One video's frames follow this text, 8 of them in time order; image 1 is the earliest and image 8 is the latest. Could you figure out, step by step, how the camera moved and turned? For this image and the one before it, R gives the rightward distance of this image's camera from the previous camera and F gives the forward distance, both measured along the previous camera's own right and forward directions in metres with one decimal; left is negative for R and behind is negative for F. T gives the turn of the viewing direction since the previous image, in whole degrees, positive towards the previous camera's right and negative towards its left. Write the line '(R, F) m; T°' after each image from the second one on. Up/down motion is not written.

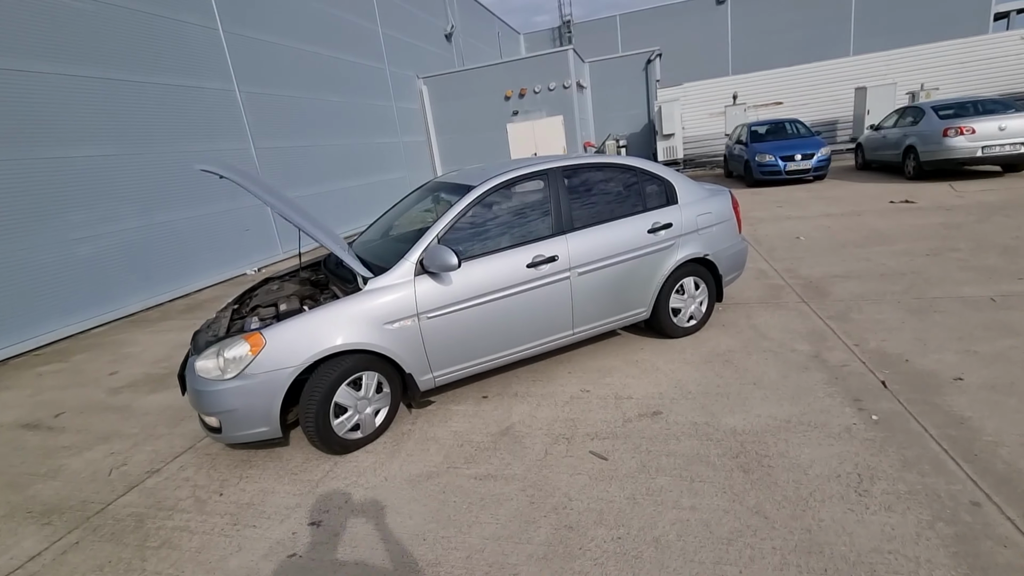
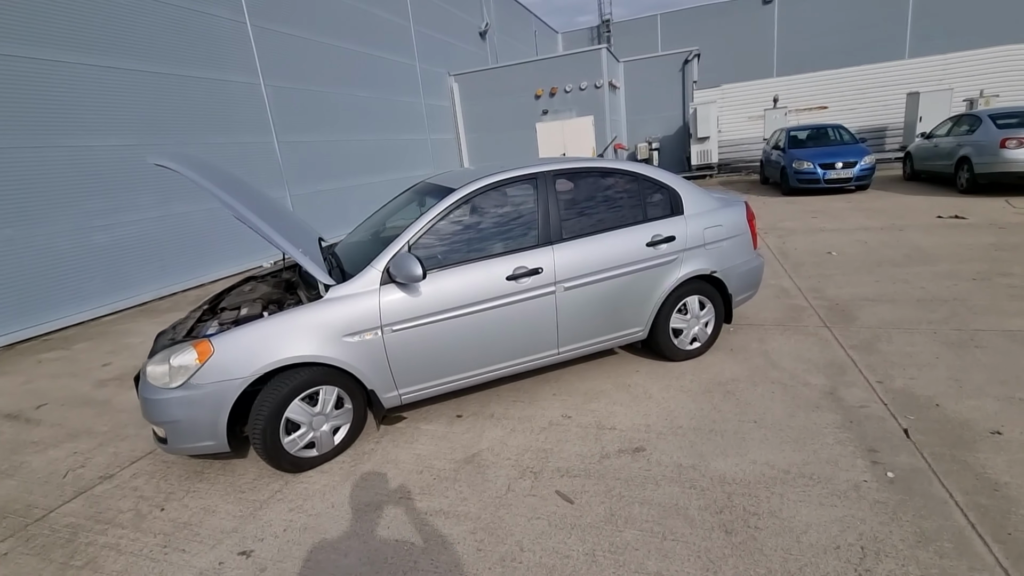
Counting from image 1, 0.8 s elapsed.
(+0.3, +0.3) m; -4°
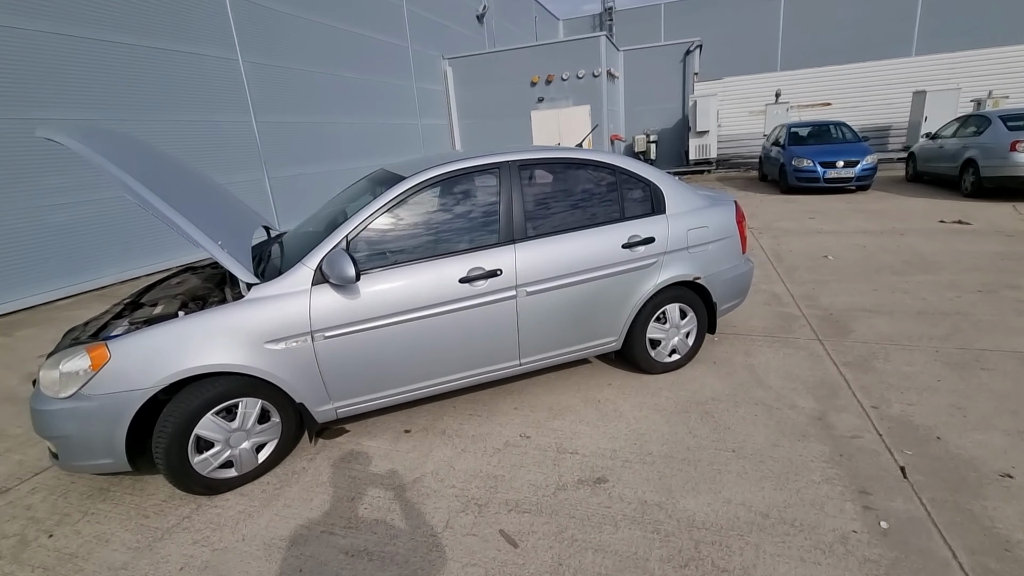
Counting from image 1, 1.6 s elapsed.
(+0.2, +0.3) m; 0°
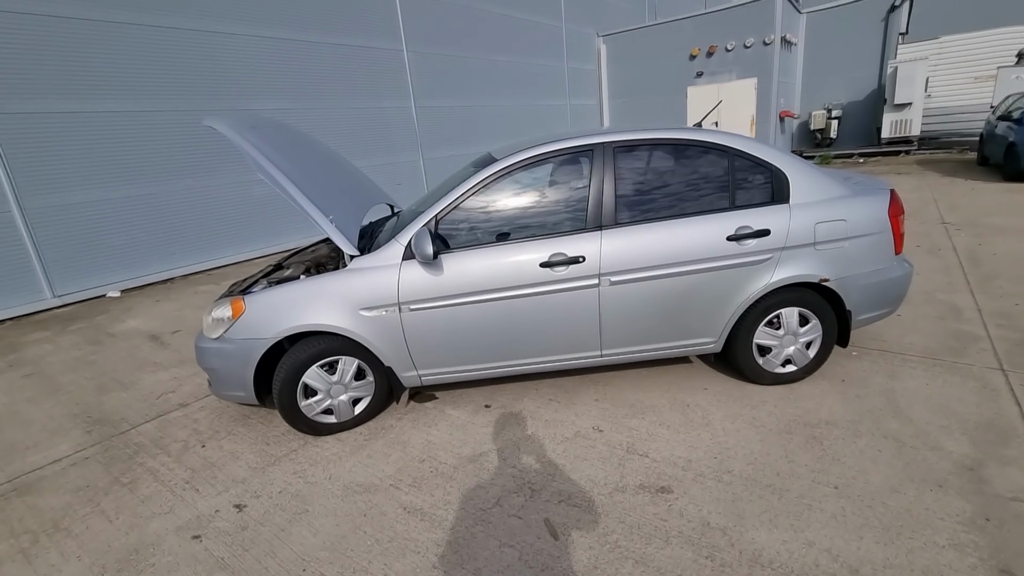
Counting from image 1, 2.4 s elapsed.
(+0.3, +0.1) m; -17°
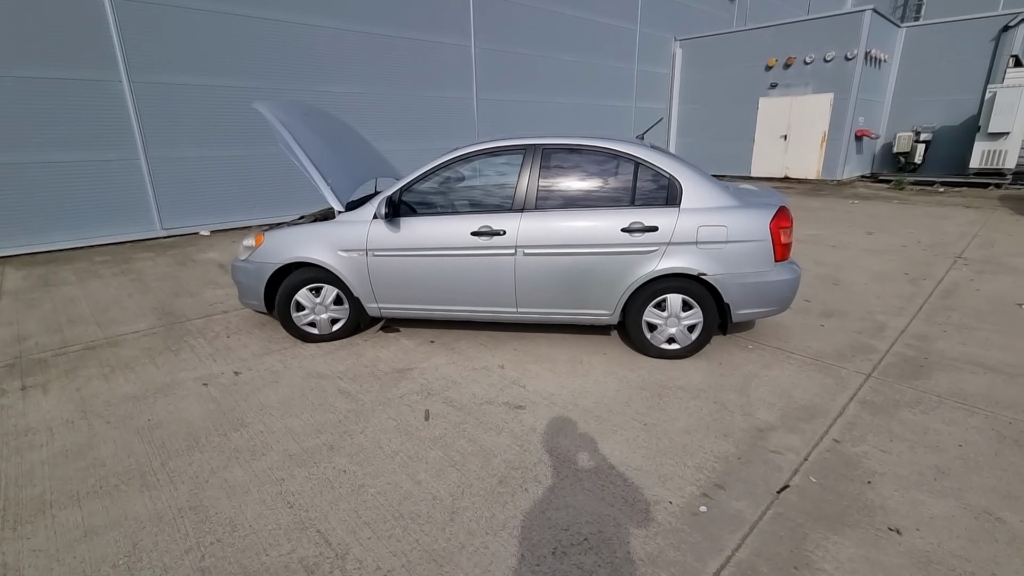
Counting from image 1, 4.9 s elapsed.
(+1.0, -0.7) m; -9°
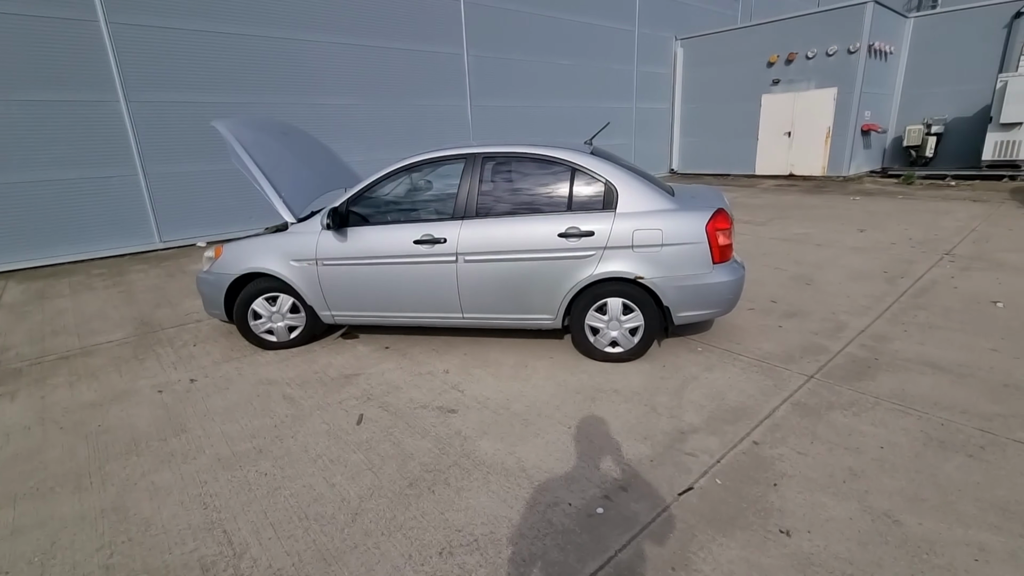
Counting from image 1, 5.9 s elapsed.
(+0.6, -0.1) m; -2°
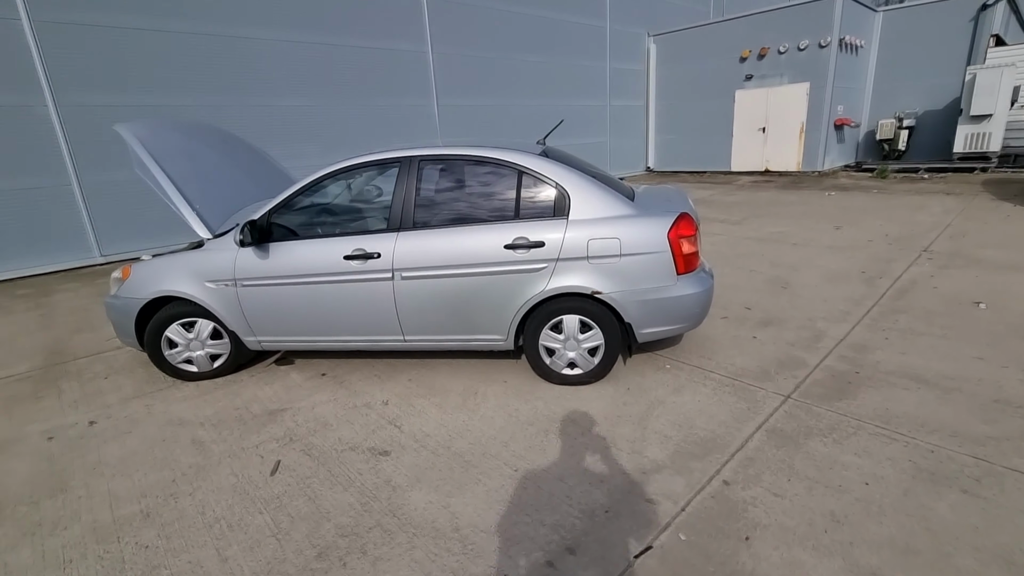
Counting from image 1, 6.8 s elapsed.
(+0.3, +0.4) m; +2°
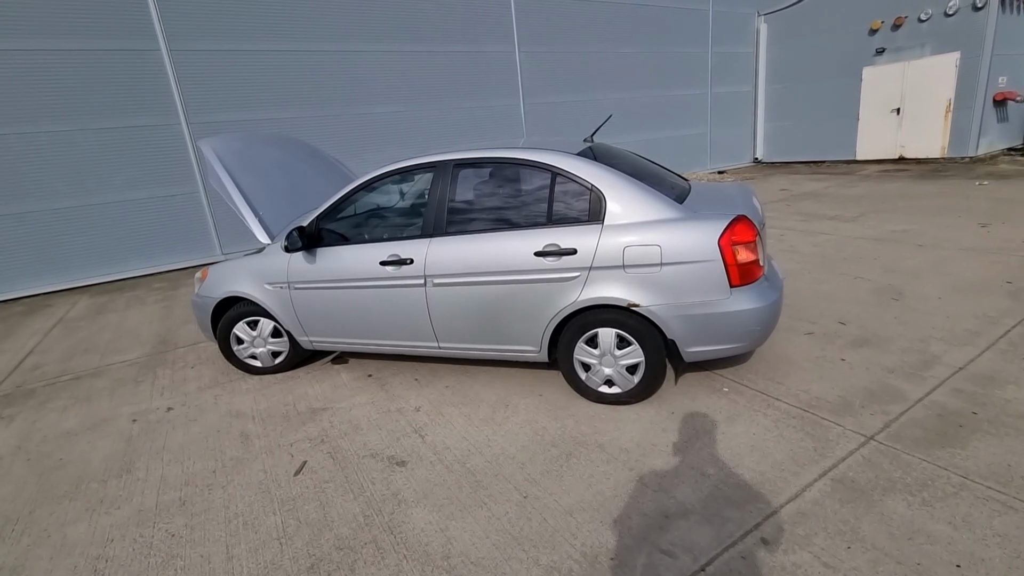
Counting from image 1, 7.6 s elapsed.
(+0.4, +0.2) m; -12°
